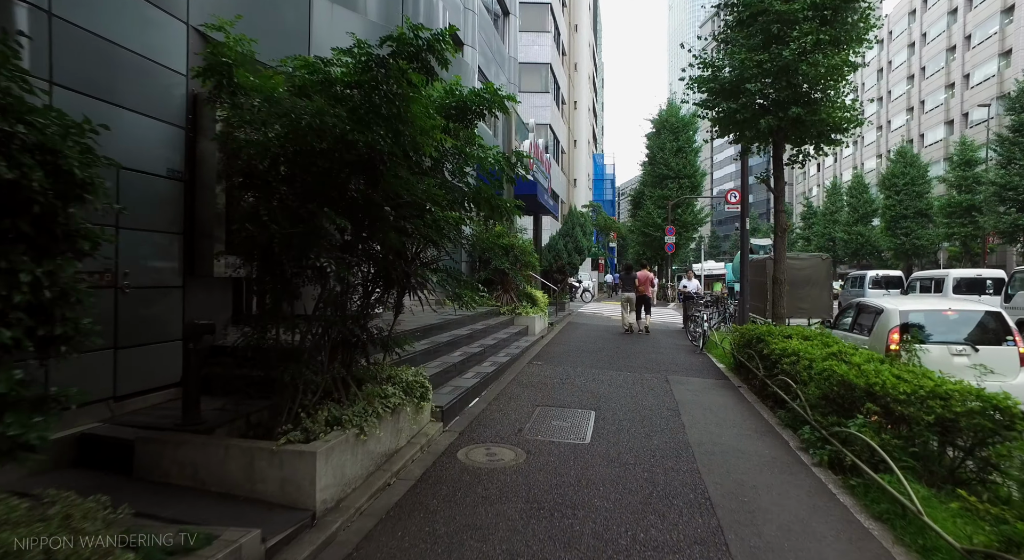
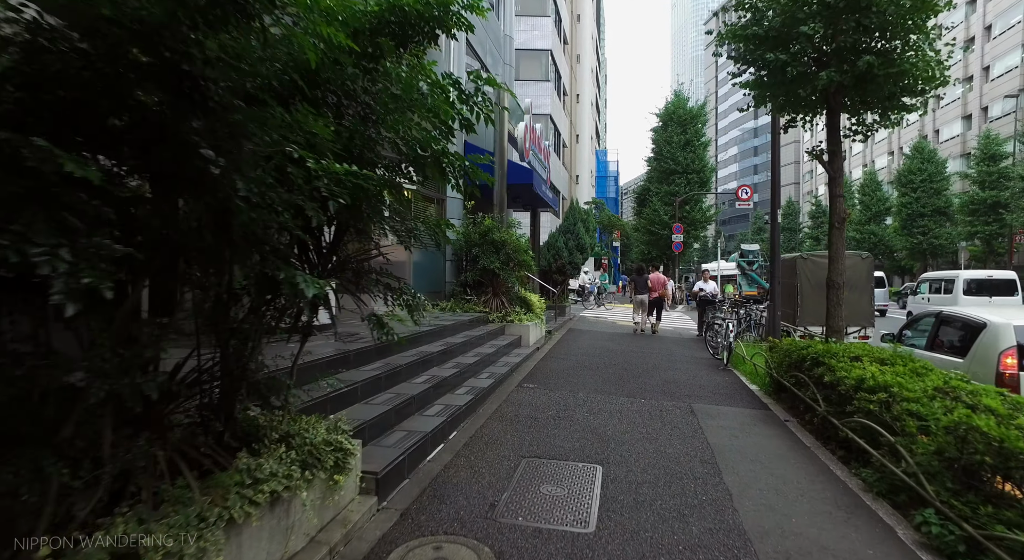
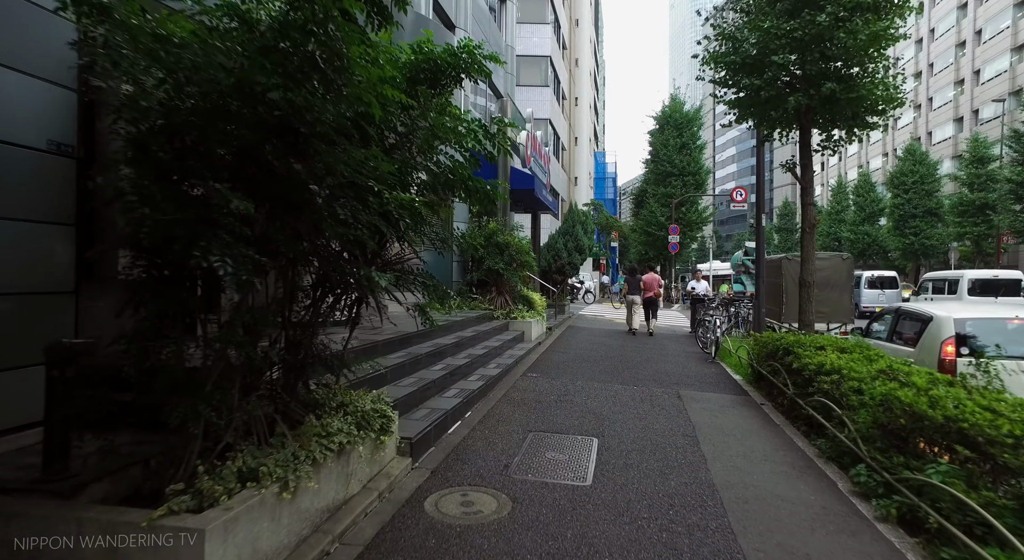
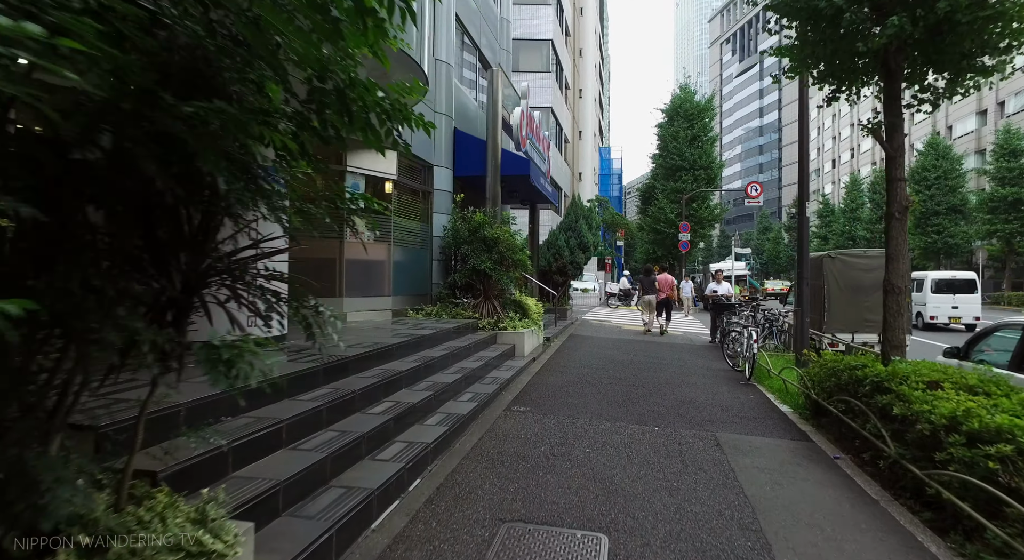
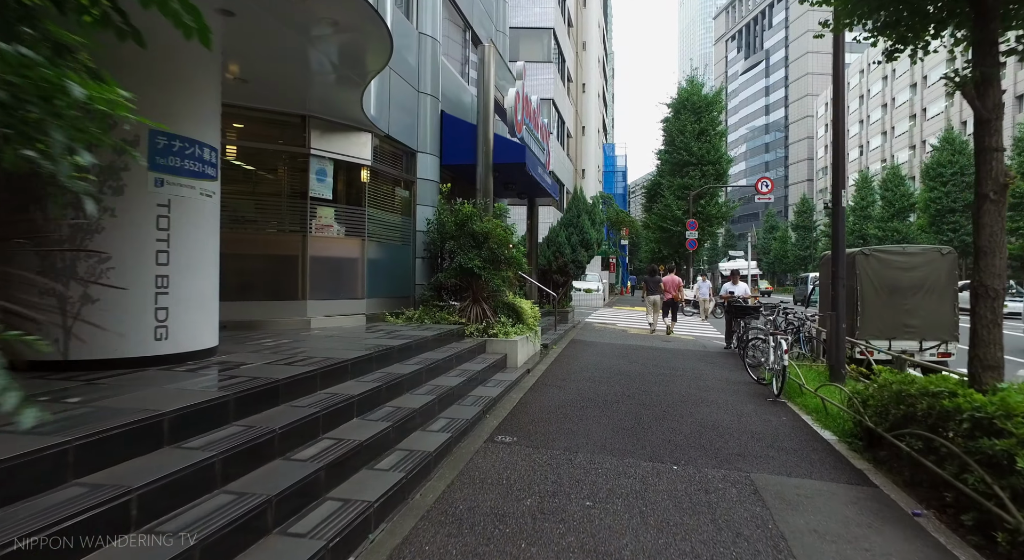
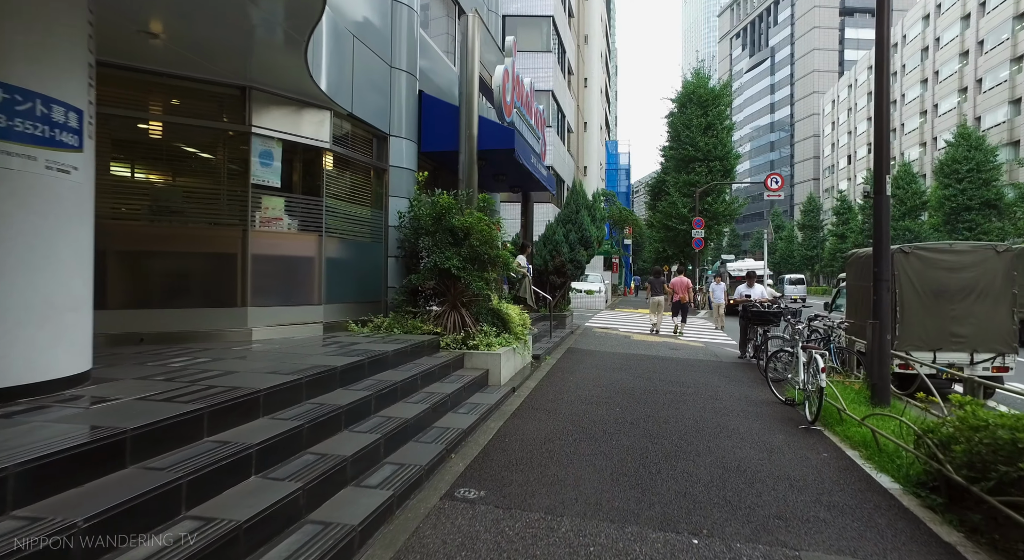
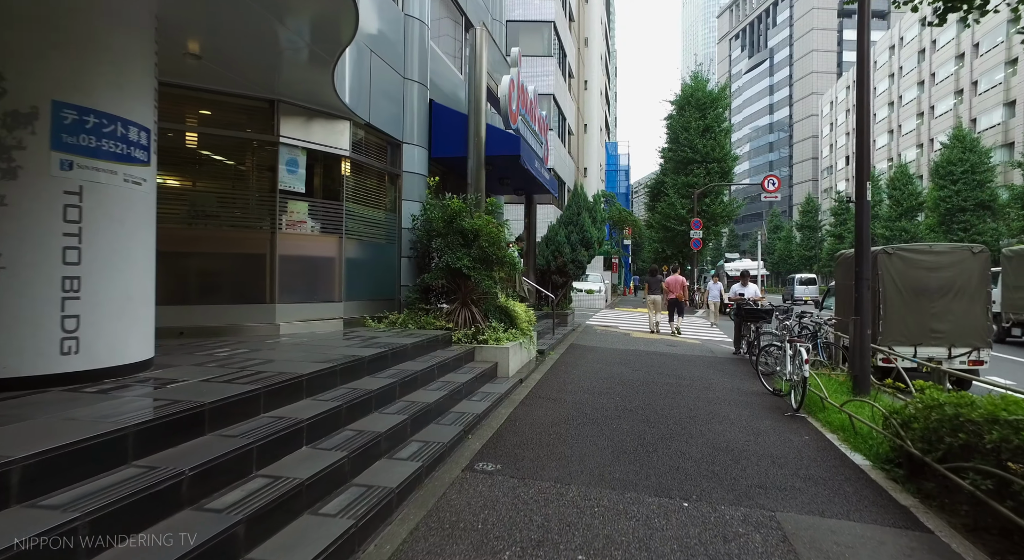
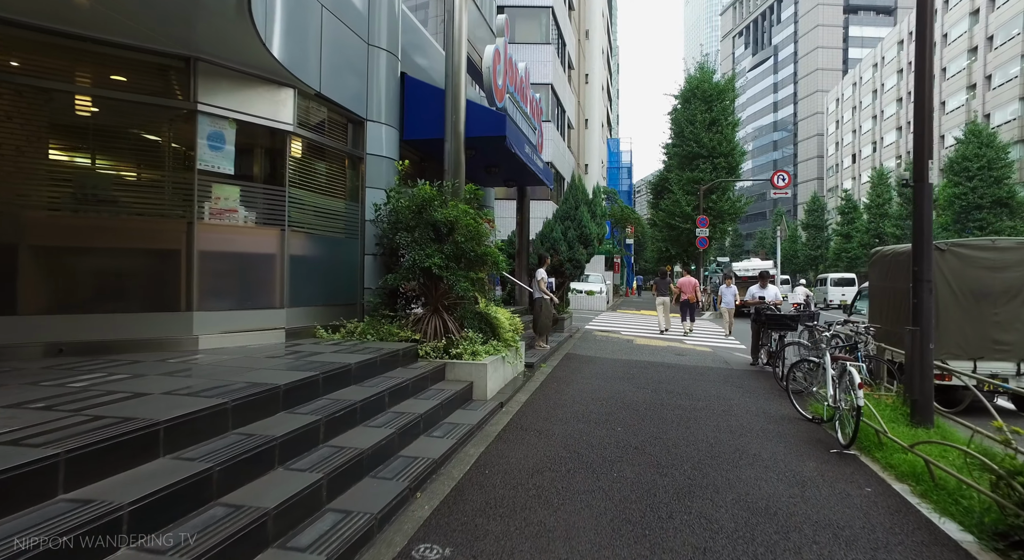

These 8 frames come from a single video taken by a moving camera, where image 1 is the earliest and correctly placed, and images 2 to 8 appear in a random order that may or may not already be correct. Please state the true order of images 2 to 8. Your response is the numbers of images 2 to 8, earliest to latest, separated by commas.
3, 2, 4, 5, 7, 6, 8
